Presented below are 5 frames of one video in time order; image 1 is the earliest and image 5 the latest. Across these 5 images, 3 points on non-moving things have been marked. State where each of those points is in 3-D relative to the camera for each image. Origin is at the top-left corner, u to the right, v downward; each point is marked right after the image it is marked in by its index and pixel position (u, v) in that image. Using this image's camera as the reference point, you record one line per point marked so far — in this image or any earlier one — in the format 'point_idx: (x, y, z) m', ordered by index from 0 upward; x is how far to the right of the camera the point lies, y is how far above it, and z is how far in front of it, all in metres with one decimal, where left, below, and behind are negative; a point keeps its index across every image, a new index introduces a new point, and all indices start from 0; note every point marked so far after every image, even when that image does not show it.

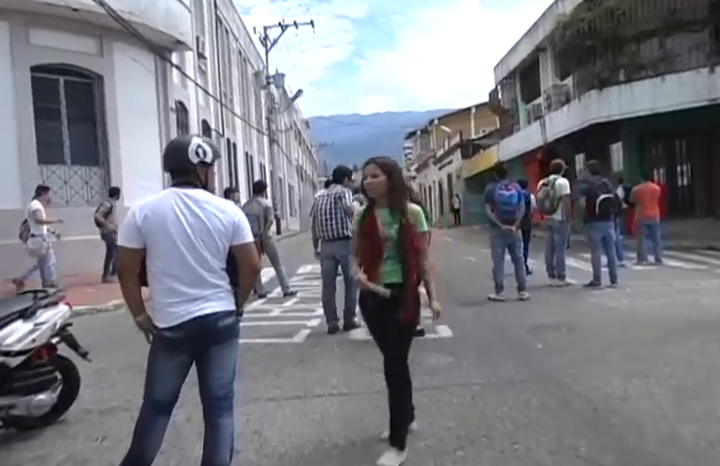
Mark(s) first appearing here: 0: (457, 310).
0: (+1.4, -1.1, +9.3) m
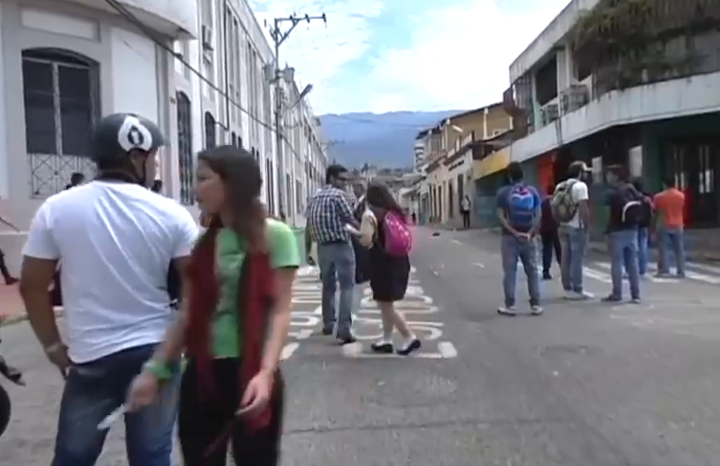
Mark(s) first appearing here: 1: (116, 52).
0: (+1.4, -1.2, +8.4) m
1: (-6.1, +4.6, +16.1) m
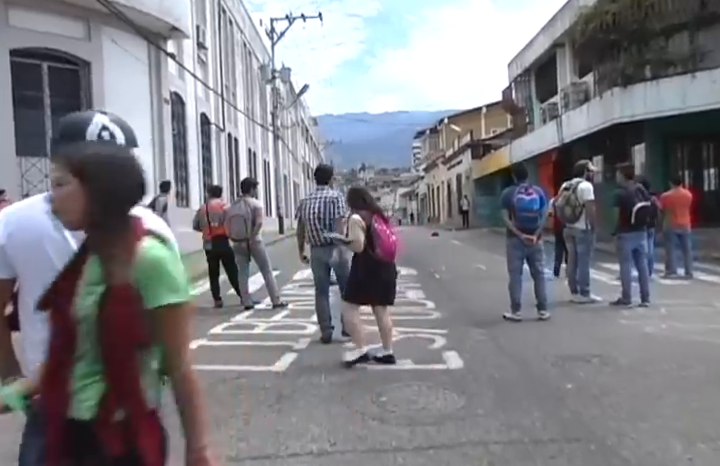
0: (+1.4, -1.2, +8.1) m
1: (-6.2, +4.5, +15.7) m
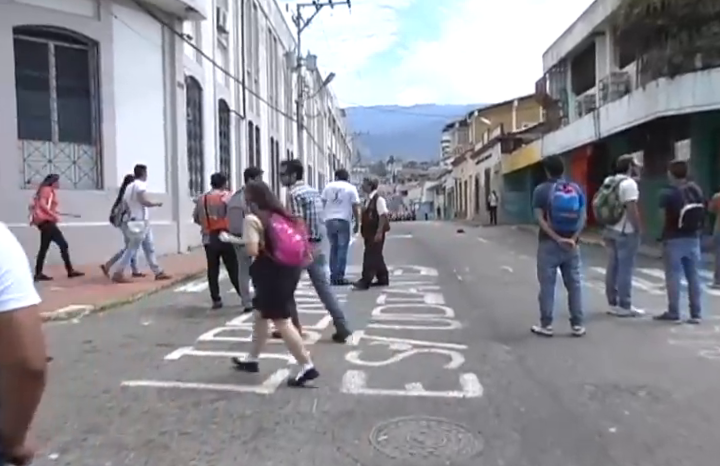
0: (+1.4, -1.3, +7.0) m
1: (-5.7, +4.7, +14.9) m
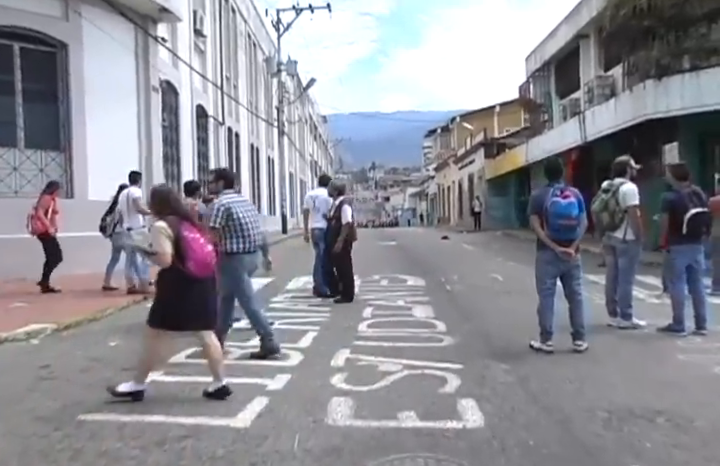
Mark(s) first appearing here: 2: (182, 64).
0: (+1.3, -1.3, +6.5) m
1: (-6.1, +4.5, +14.2) m
2: (-5.4, +5.2, +19.5) m
